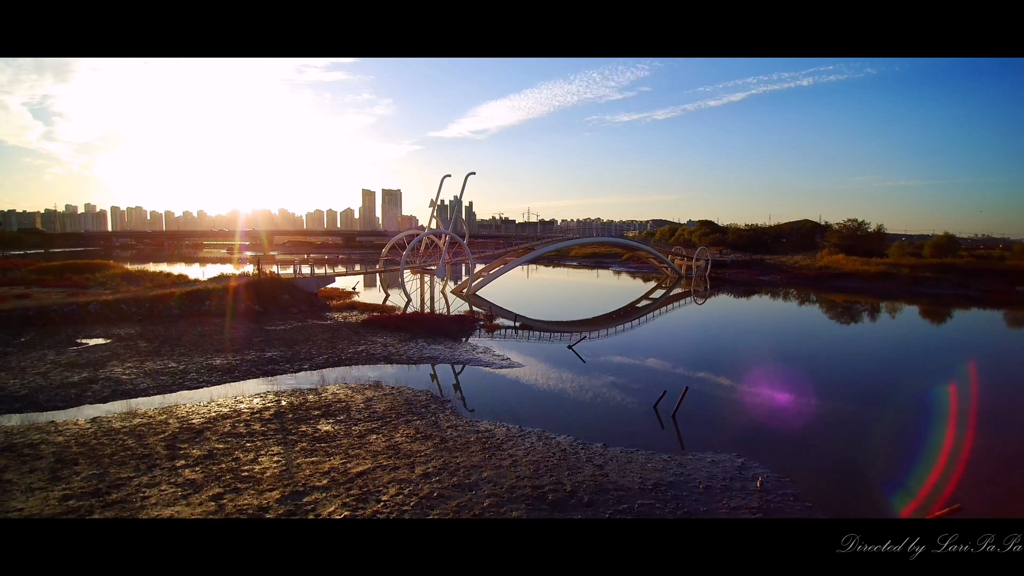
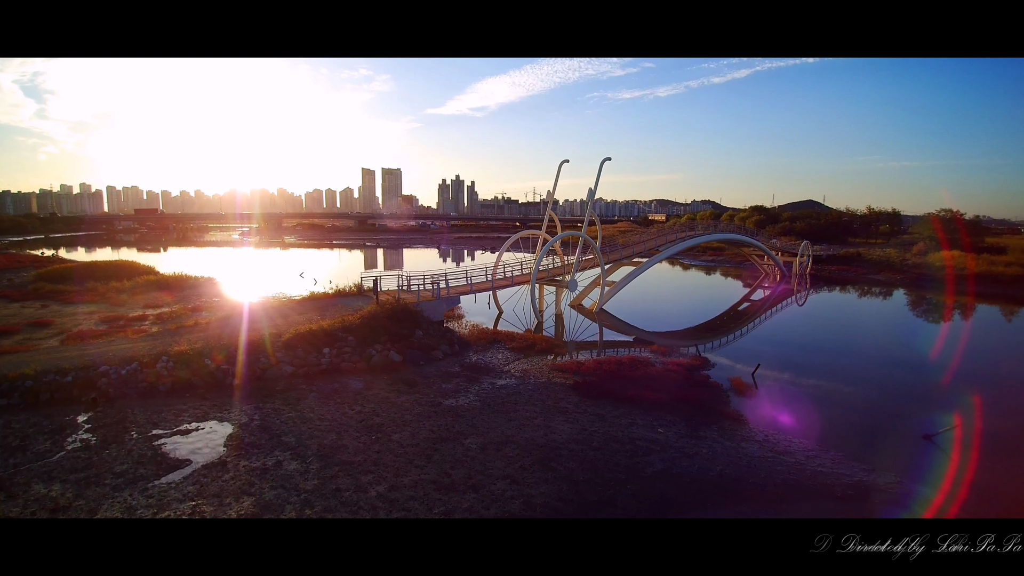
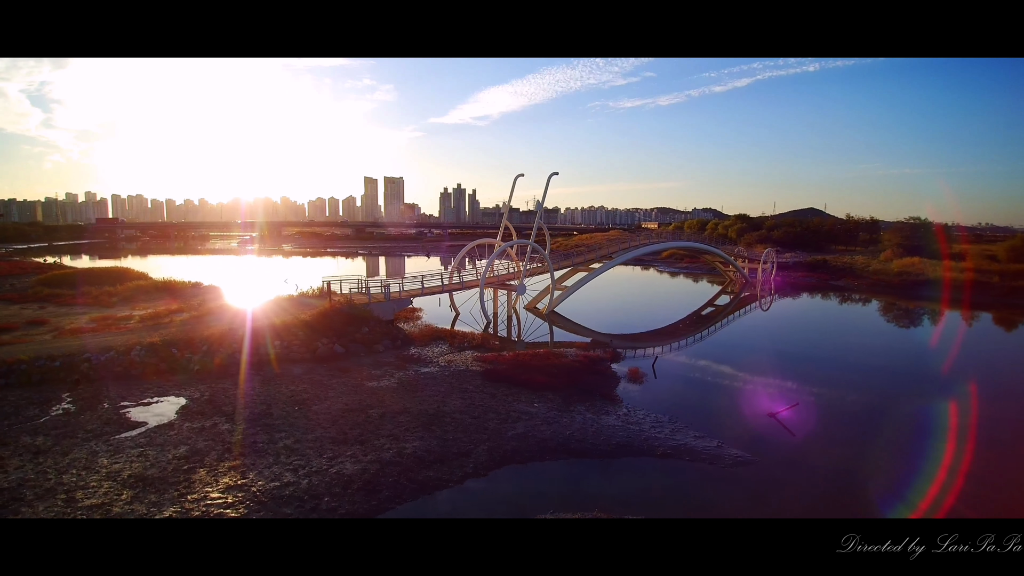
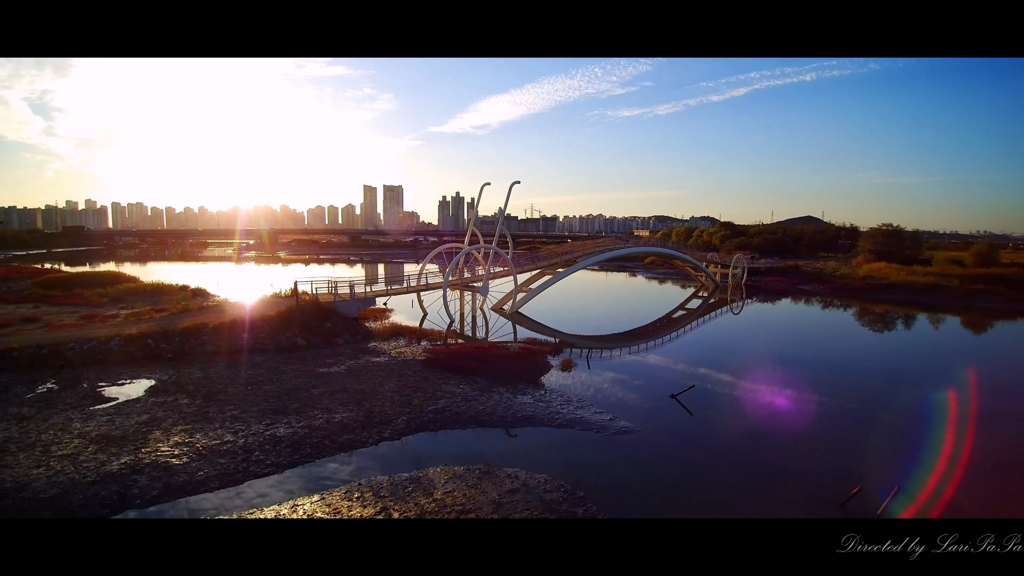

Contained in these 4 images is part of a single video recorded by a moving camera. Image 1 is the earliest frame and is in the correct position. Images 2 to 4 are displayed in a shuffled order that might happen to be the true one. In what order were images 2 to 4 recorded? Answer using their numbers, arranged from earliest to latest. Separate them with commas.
4, 3, 2
